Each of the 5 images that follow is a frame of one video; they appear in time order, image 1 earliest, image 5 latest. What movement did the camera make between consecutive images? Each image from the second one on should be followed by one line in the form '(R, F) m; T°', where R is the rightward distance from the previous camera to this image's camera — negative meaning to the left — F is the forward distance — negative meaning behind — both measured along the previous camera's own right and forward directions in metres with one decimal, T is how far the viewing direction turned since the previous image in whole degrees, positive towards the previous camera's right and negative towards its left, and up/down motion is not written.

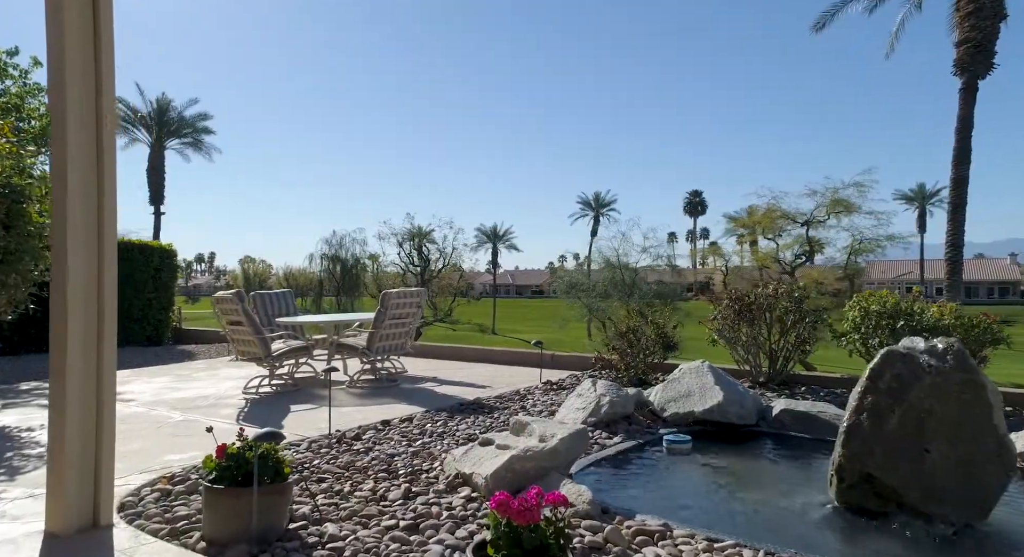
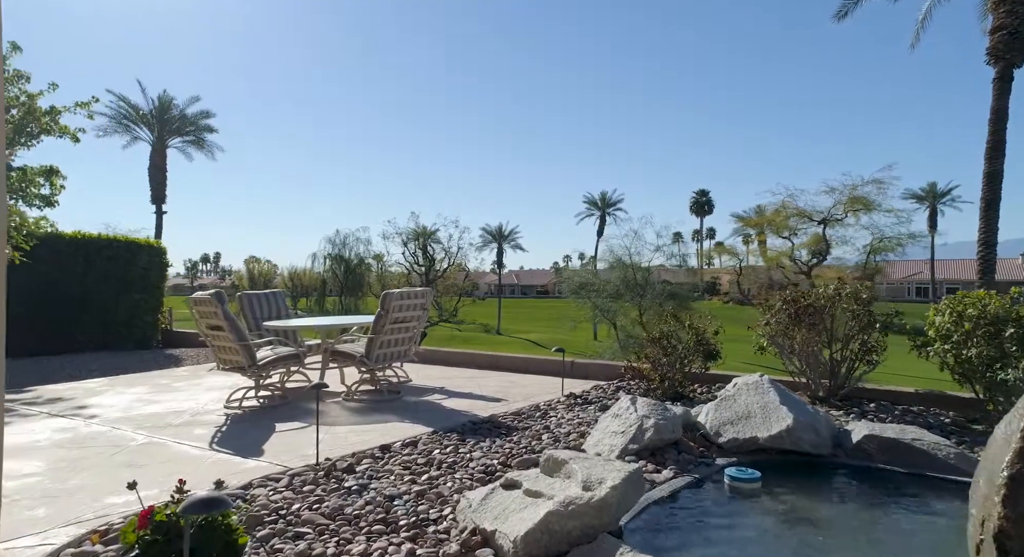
(-0.2, +1.1) m; 0°
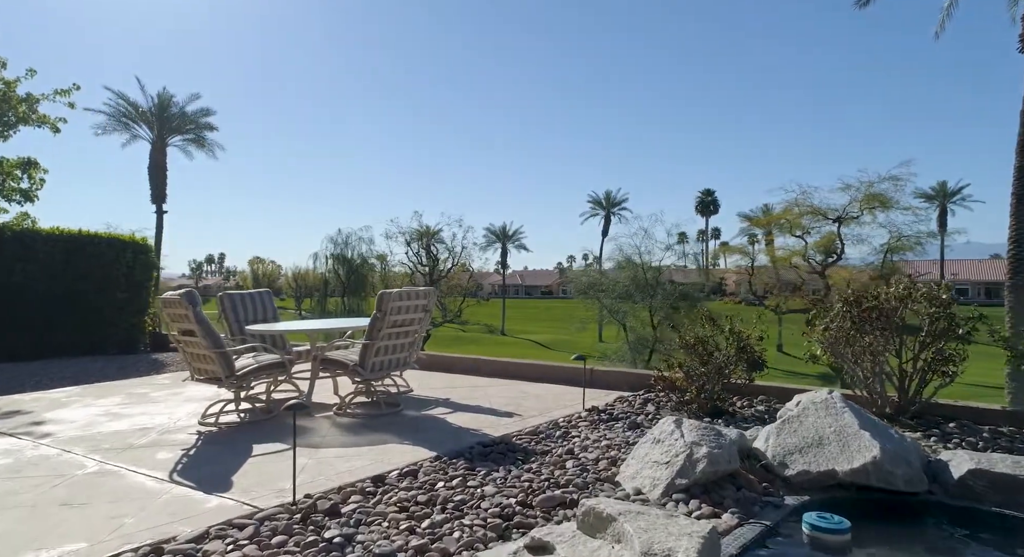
(-0.1, +1.0) m; 0°
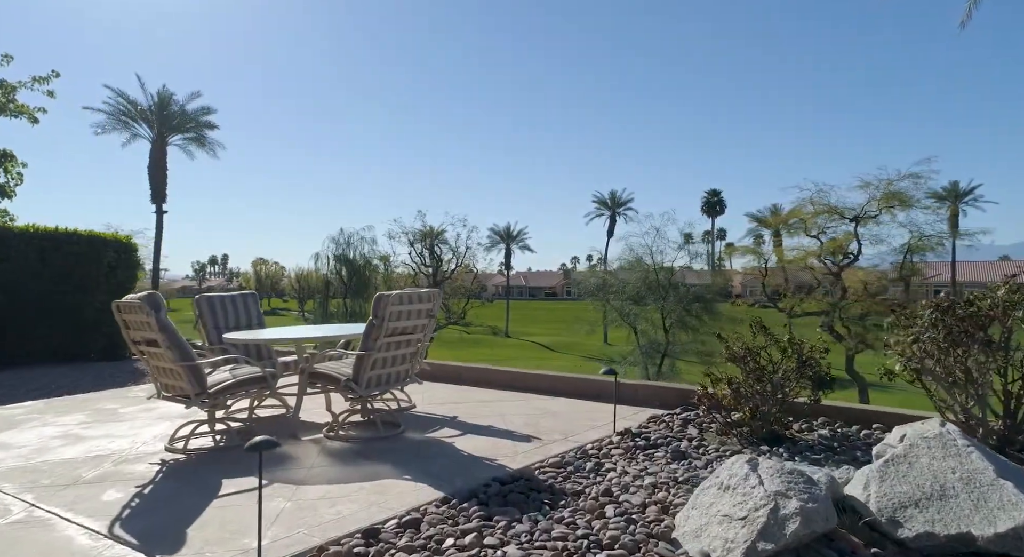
(-0.1, +1.0) m; 0°
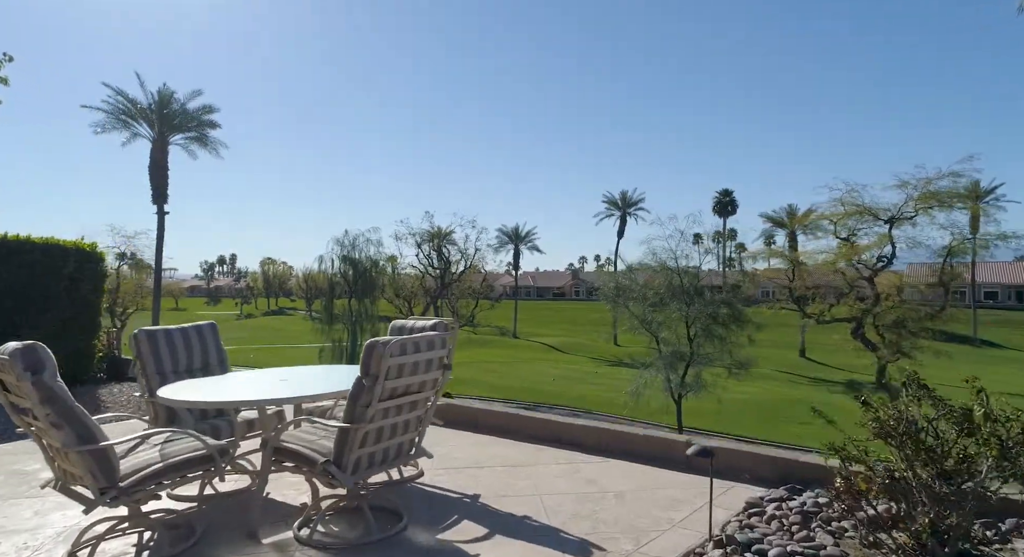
(-0.3, +1.9) m; -1°
